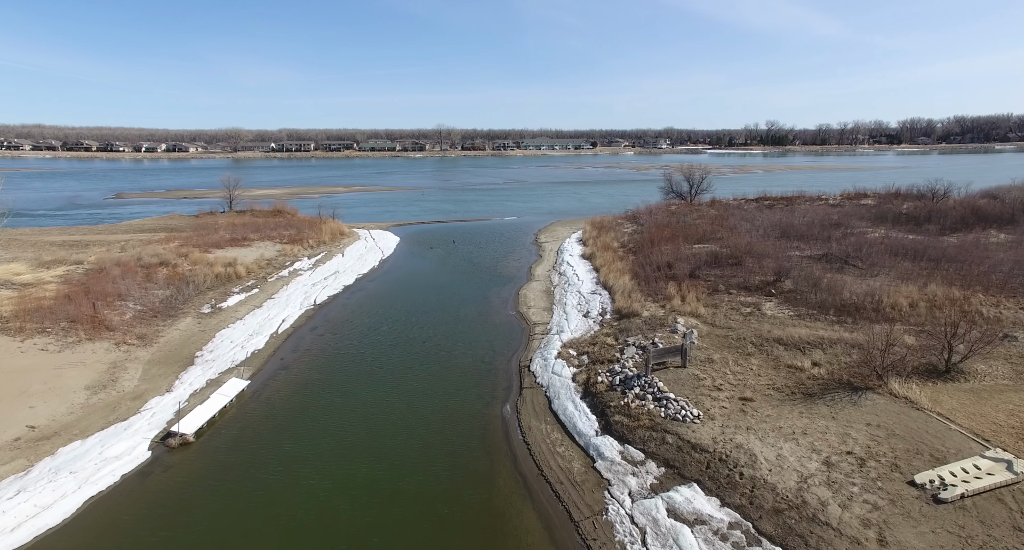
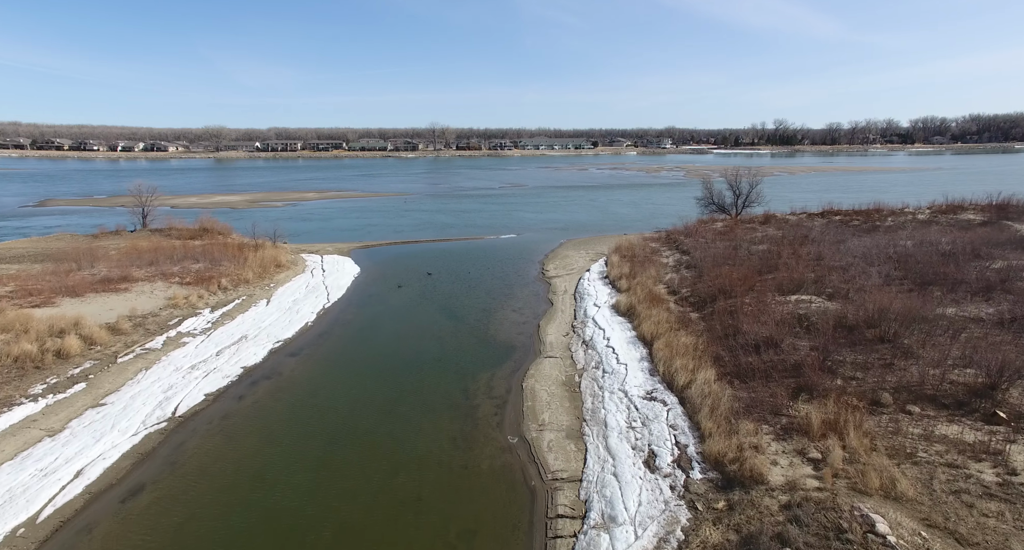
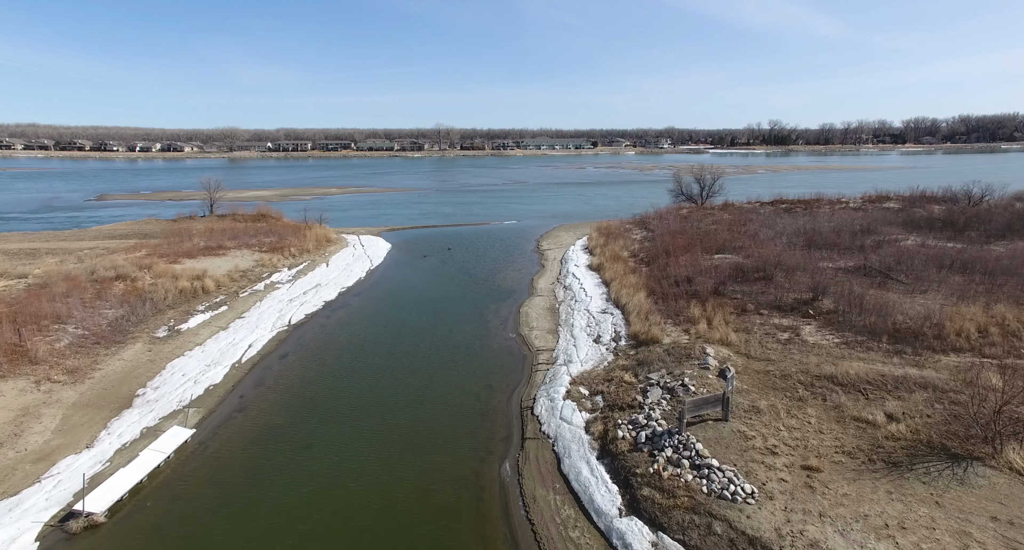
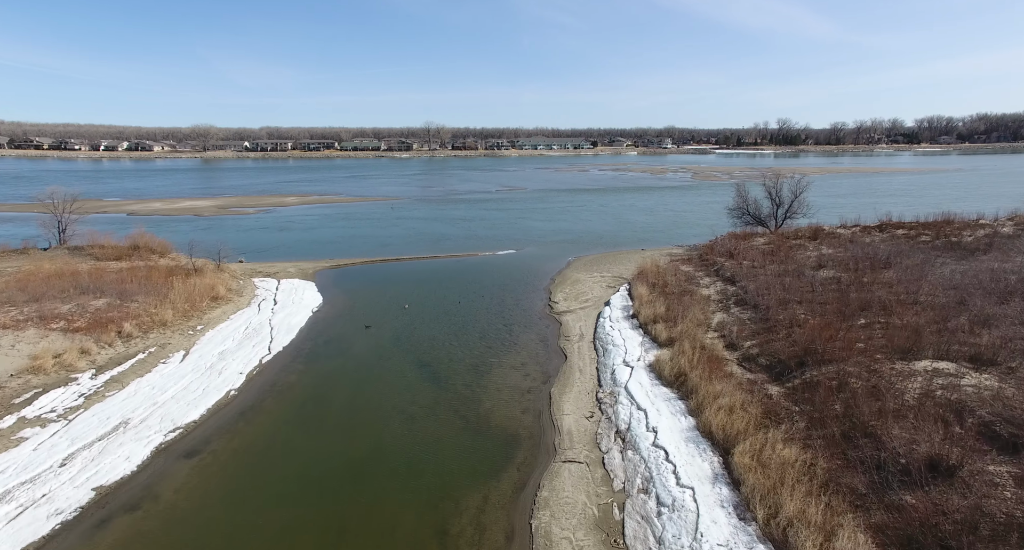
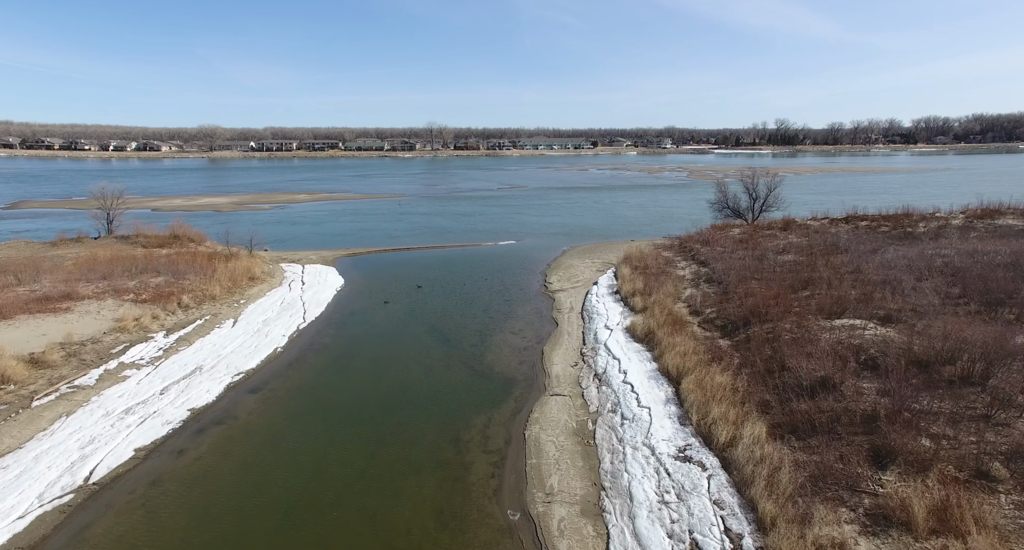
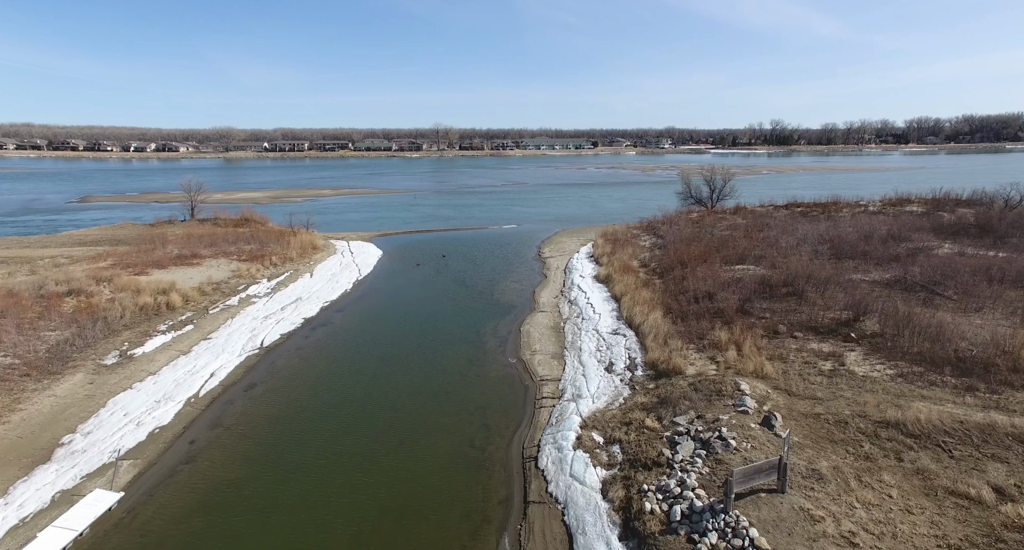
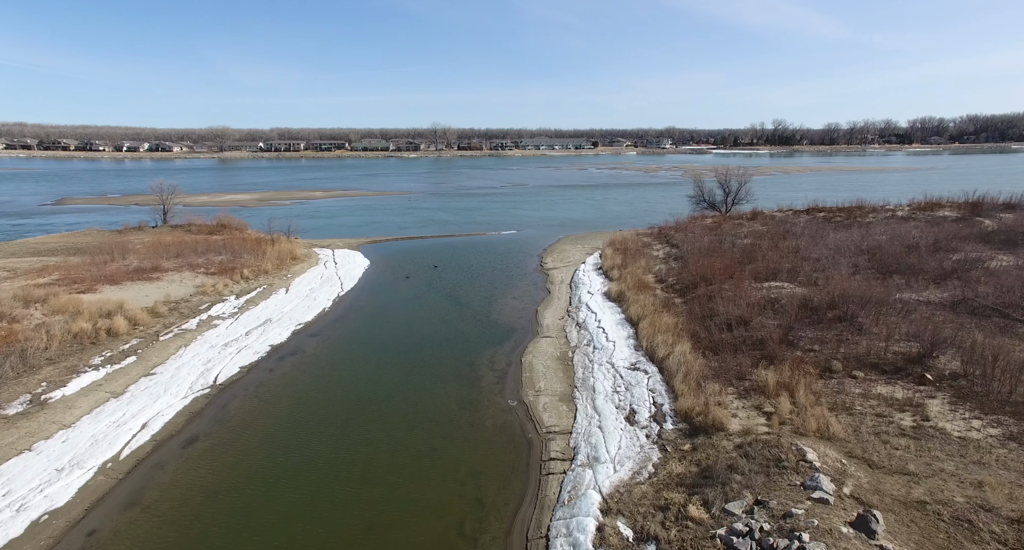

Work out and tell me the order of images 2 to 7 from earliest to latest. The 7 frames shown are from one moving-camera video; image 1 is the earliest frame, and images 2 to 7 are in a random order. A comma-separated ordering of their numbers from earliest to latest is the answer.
3, 6, 7, 2, 5, 4
